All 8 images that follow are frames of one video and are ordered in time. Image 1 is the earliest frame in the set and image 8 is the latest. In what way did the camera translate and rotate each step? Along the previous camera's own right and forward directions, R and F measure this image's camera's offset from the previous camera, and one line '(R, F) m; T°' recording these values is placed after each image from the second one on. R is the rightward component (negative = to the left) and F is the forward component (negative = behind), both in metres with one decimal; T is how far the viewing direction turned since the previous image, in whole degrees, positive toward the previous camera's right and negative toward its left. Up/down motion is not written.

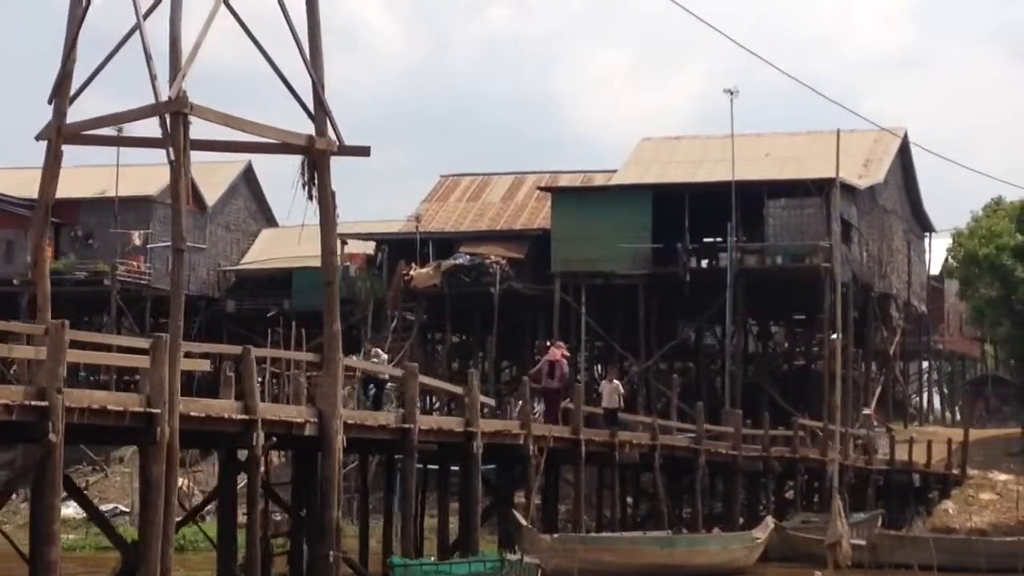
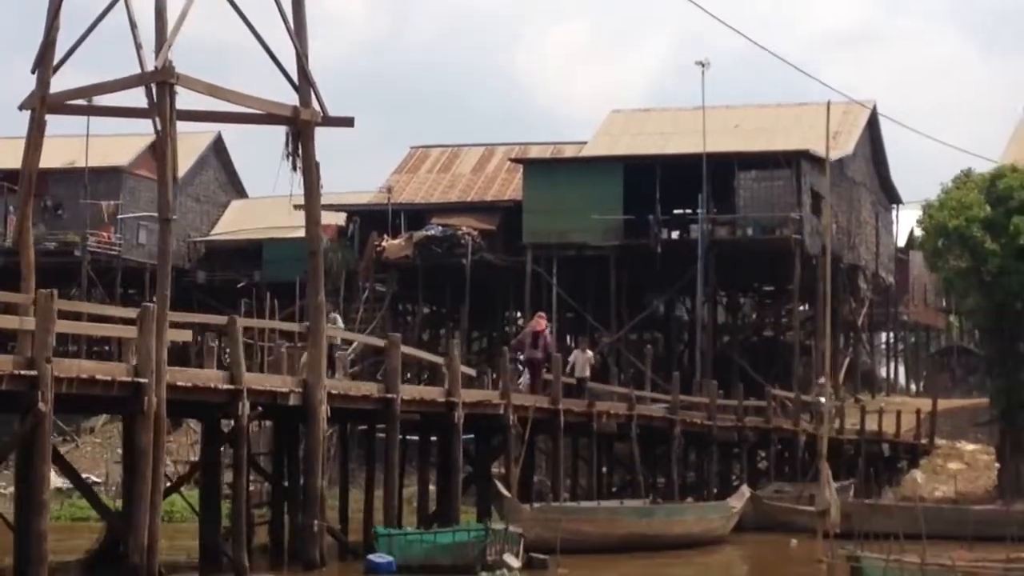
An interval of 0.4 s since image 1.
(-0.2, -0.1) m; +1°
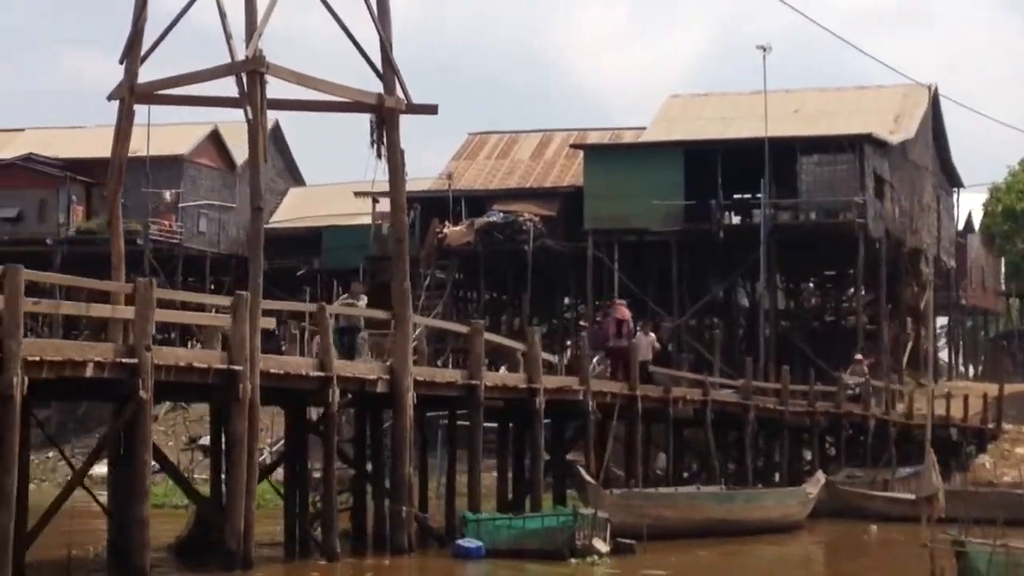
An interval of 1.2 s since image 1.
(-0.4, 0.0) m; -1°
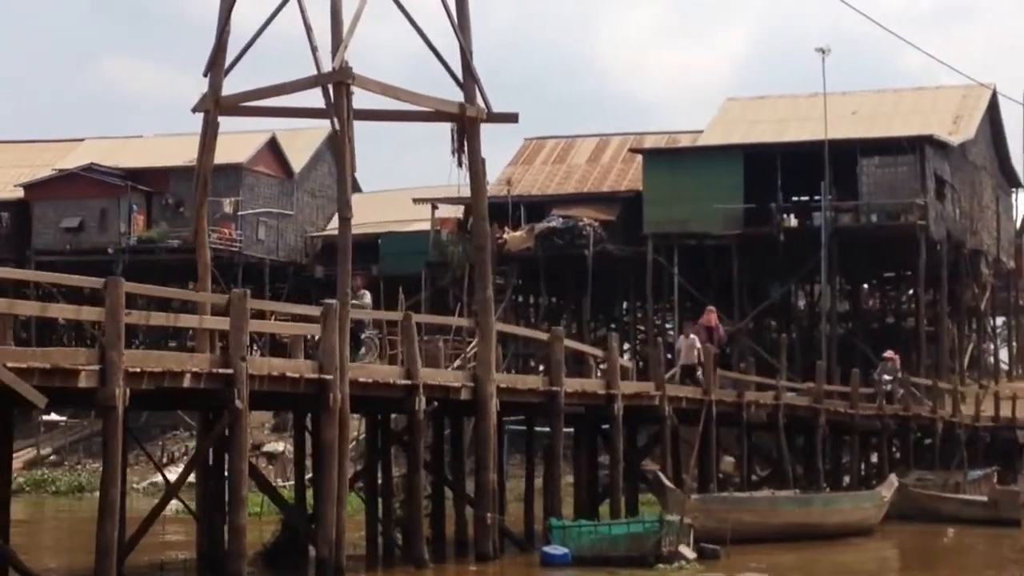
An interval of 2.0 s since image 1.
(-0.4, -0.1) m; -1°
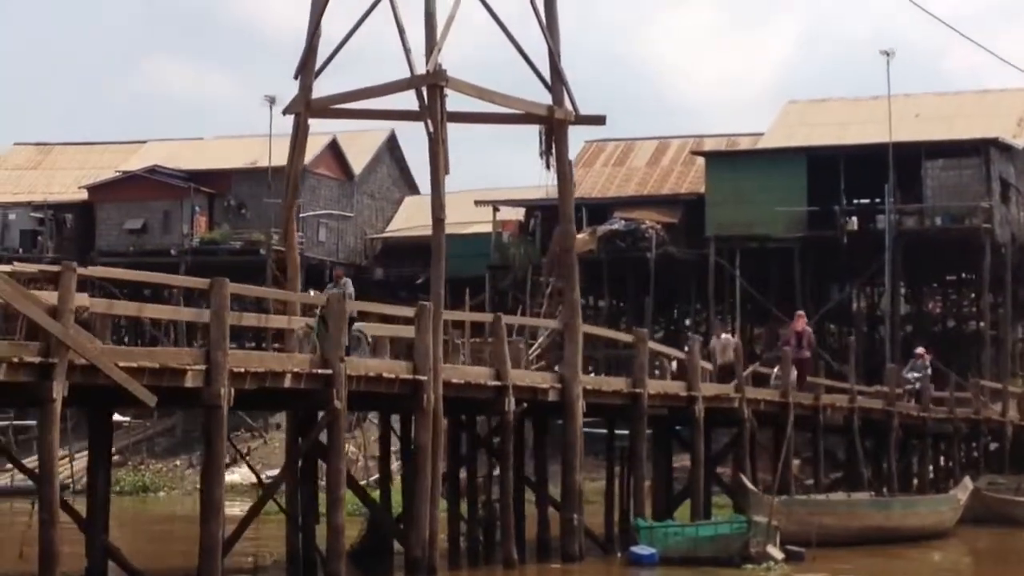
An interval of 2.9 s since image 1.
(-0.4, -0.1) m; -1°
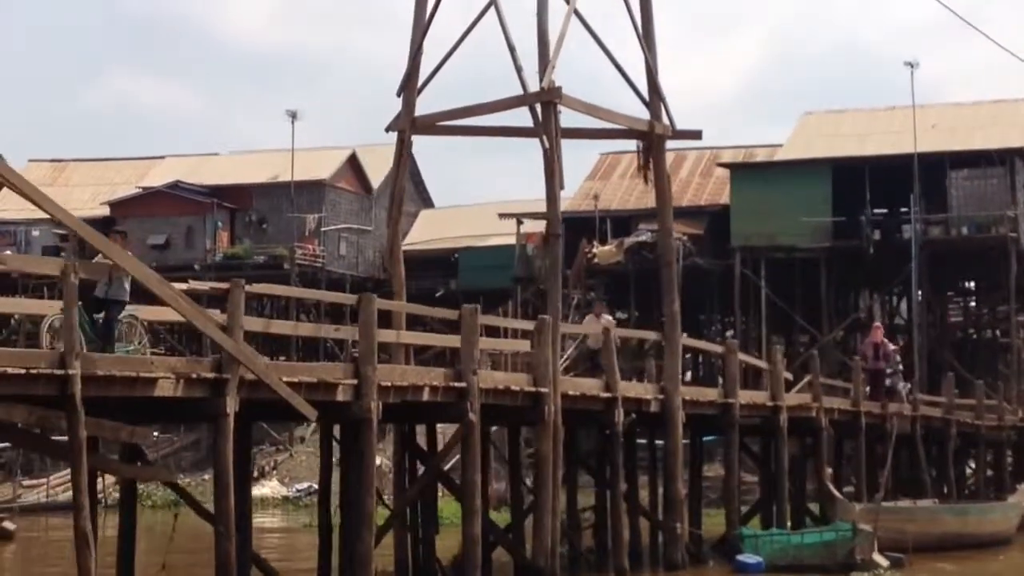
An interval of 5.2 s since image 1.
(-1.2, -0.2) m; +1°
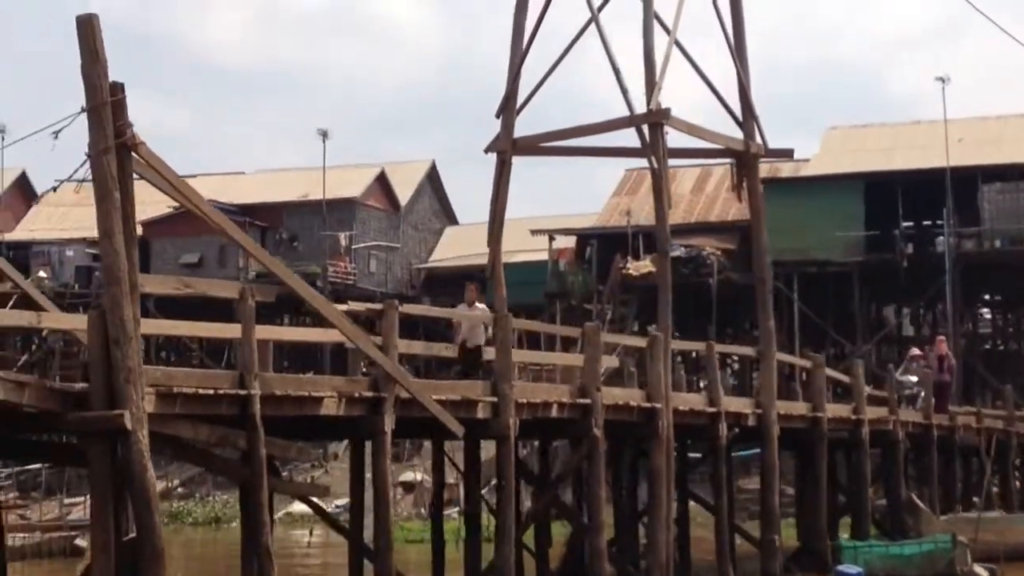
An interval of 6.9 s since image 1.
(-1.0, -0.3) m; 0°
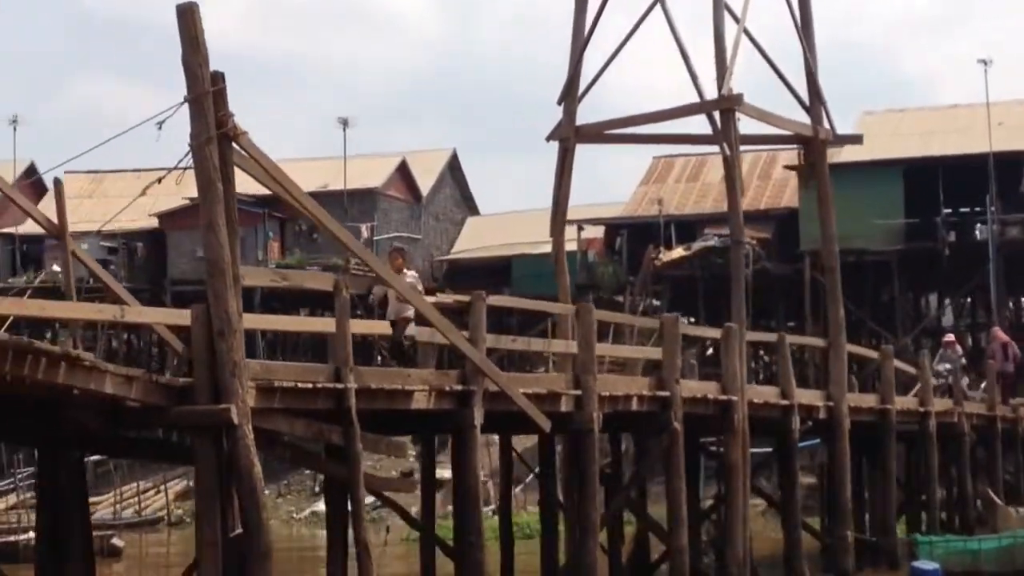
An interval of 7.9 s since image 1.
(-0.5, +0.3) m; 0°
